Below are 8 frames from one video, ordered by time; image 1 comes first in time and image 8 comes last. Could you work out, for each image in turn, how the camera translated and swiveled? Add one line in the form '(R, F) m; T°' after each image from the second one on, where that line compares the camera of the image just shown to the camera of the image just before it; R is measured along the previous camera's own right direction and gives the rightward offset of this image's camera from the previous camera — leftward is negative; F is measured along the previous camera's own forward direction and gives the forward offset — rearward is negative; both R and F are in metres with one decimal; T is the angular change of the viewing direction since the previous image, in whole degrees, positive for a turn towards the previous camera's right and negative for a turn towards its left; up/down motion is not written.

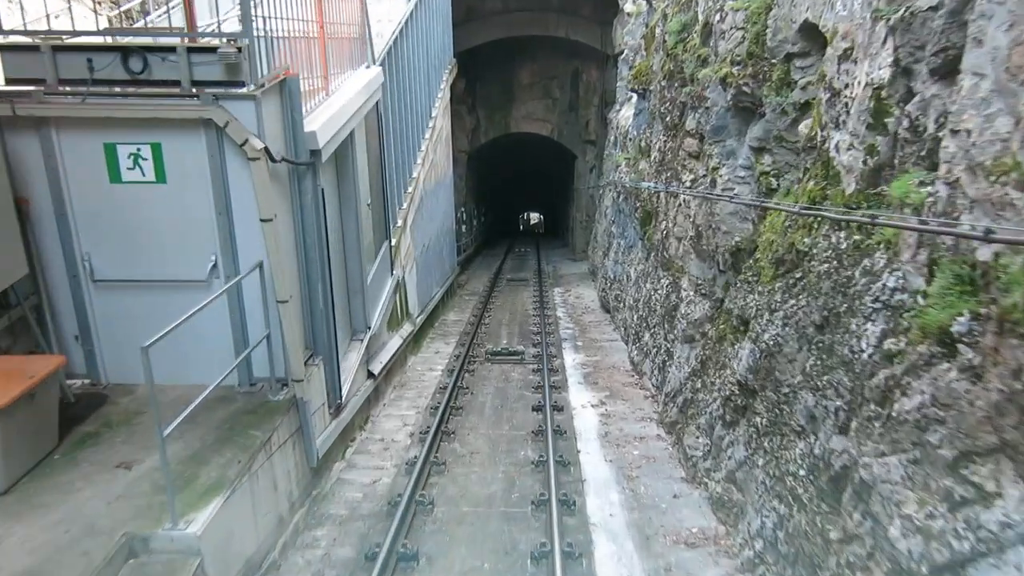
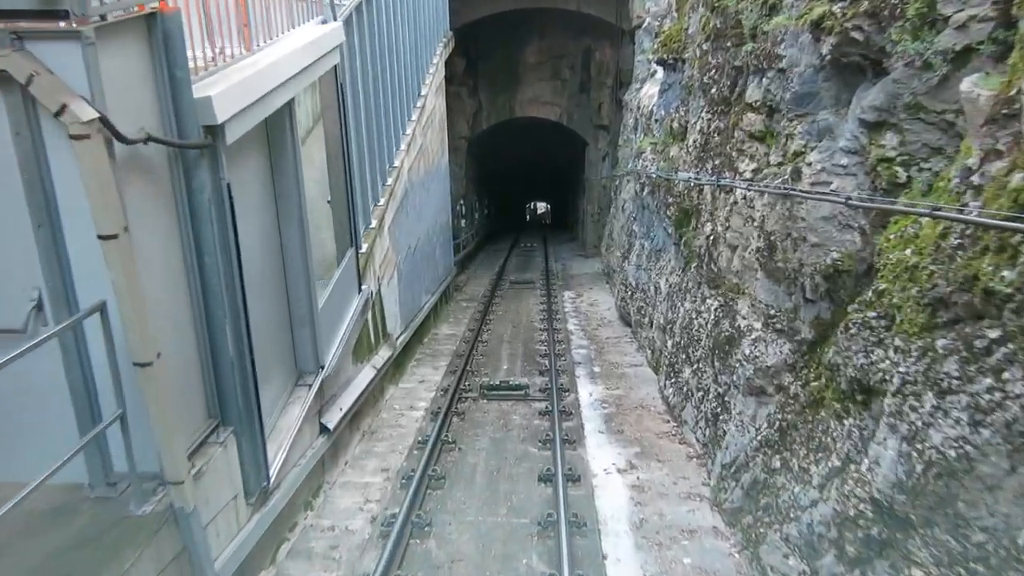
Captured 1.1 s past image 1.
(0.0, +2.0) m; 0°
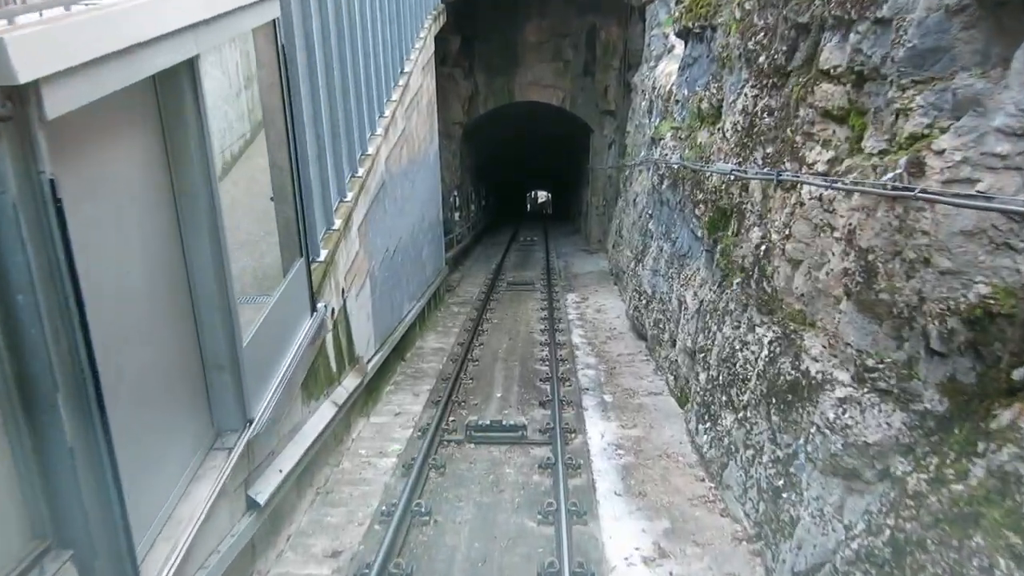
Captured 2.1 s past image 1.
(0.0, +1.5) m; 0°
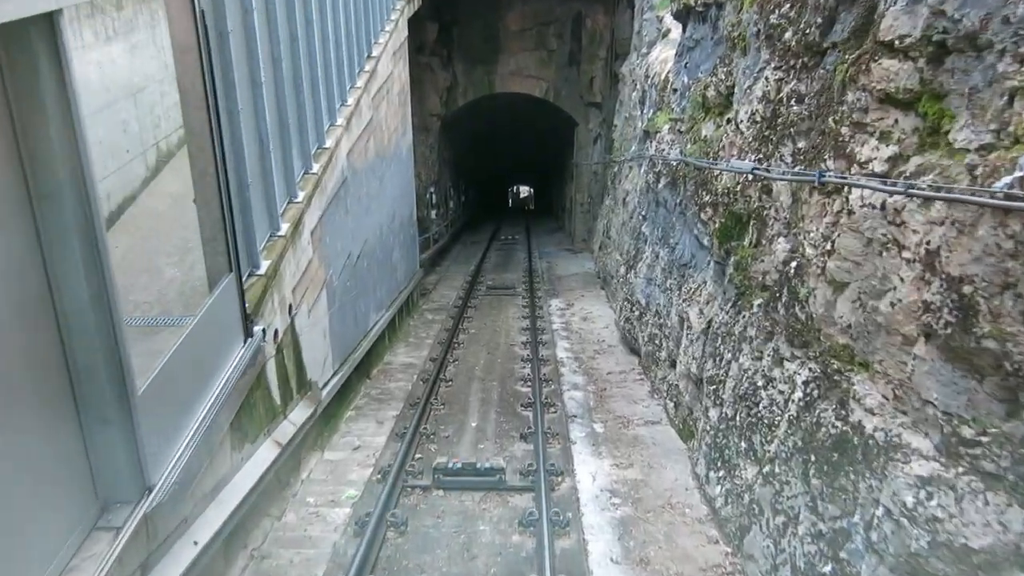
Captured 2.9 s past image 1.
(0.0, +1.0) m; +1°
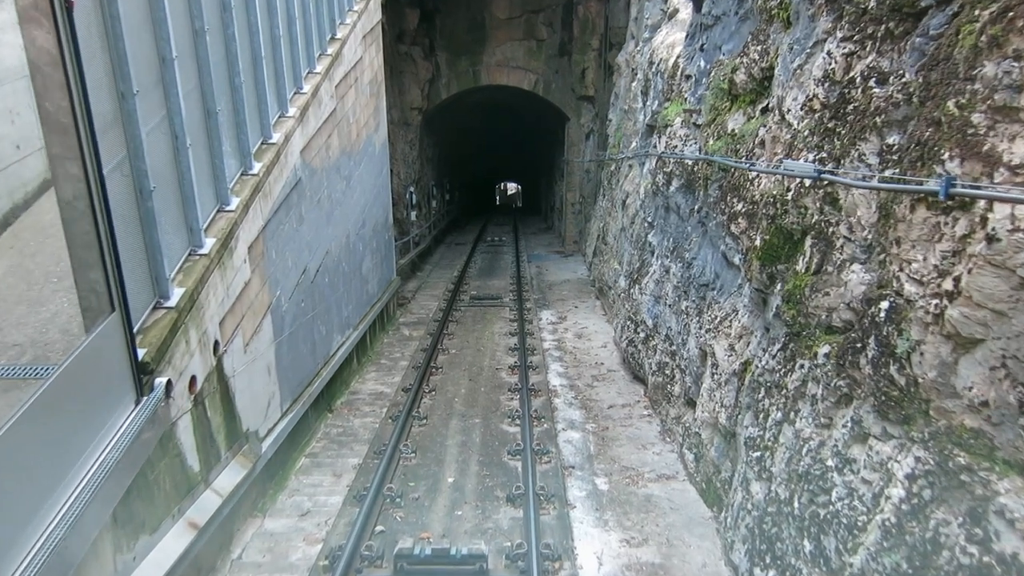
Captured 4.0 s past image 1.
(0.0, +1.2) m; +1°
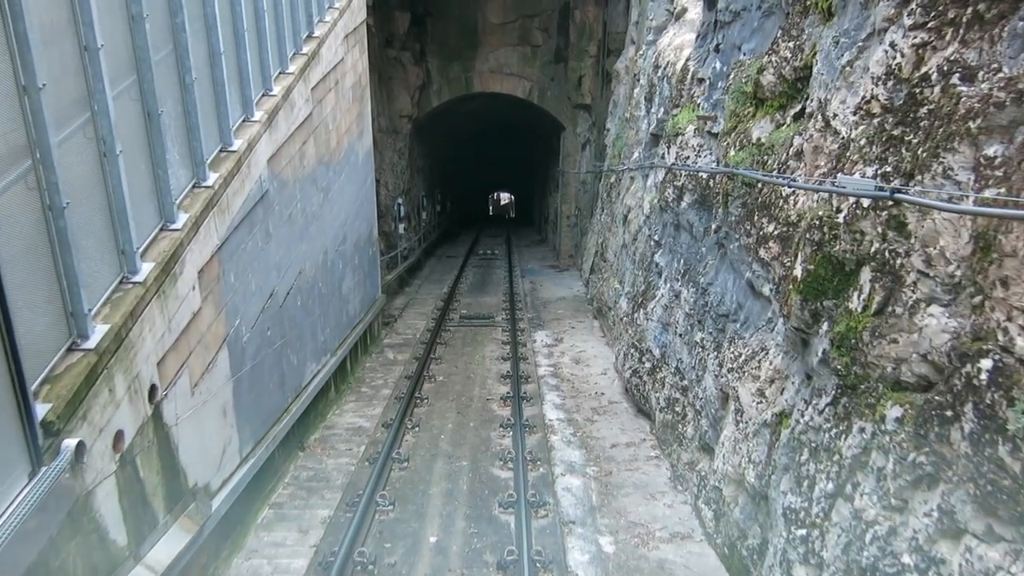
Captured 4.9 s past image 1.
(0.0, +0.7) m; 0°
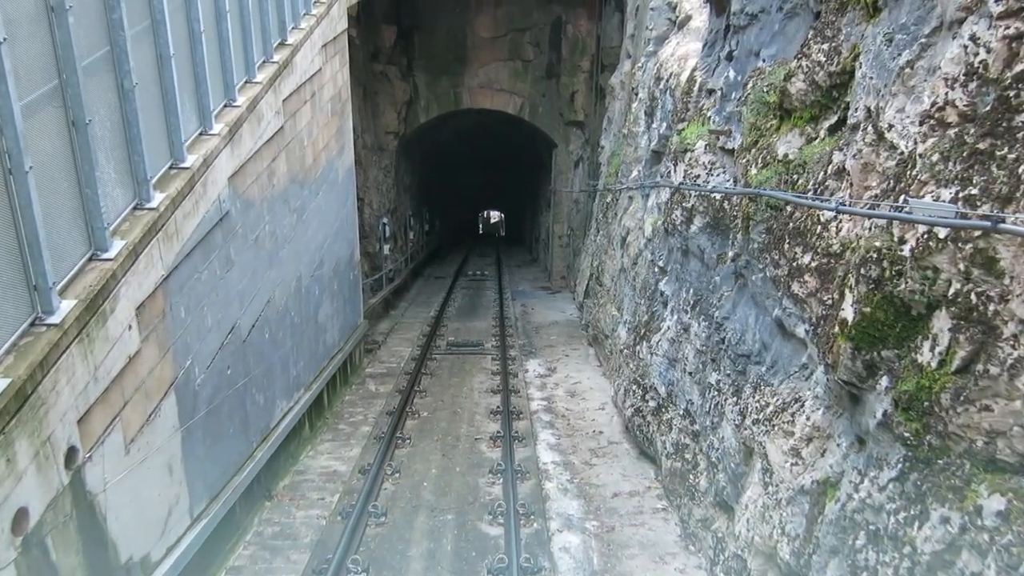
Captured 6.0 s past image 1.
(0.0, +0.6) m; +1°
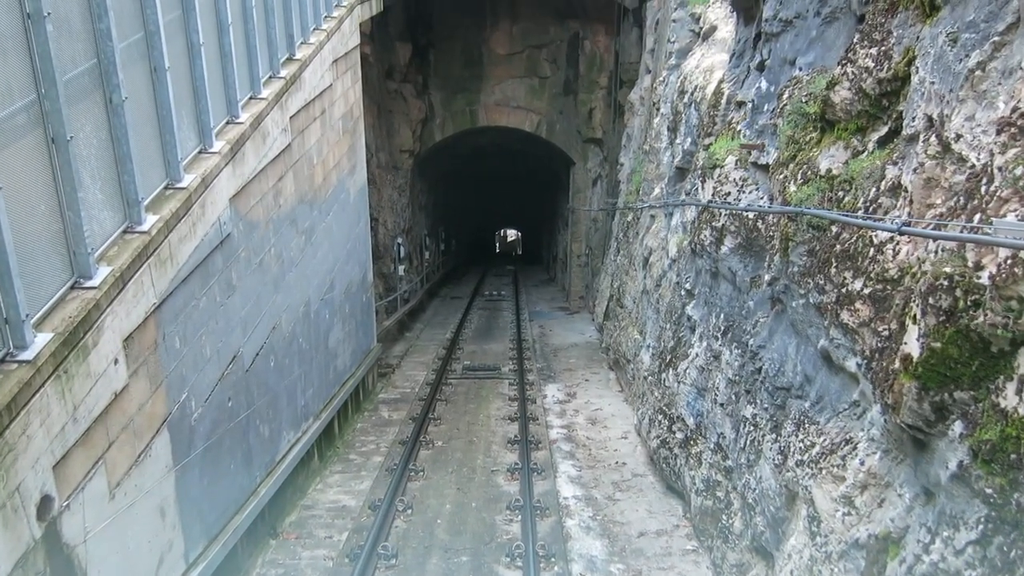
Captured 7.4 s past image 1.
(0.0, +0.3) m; -1°
